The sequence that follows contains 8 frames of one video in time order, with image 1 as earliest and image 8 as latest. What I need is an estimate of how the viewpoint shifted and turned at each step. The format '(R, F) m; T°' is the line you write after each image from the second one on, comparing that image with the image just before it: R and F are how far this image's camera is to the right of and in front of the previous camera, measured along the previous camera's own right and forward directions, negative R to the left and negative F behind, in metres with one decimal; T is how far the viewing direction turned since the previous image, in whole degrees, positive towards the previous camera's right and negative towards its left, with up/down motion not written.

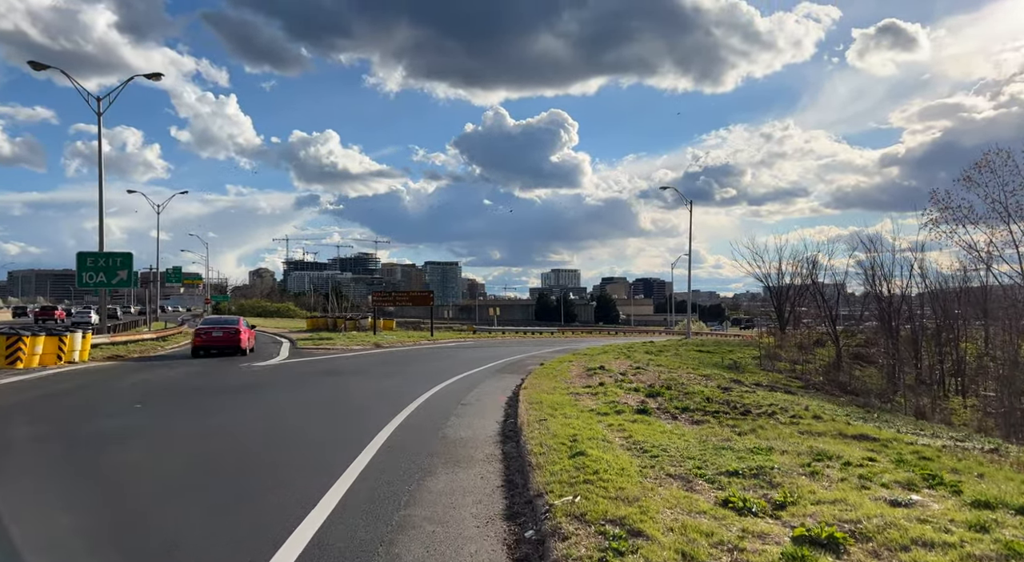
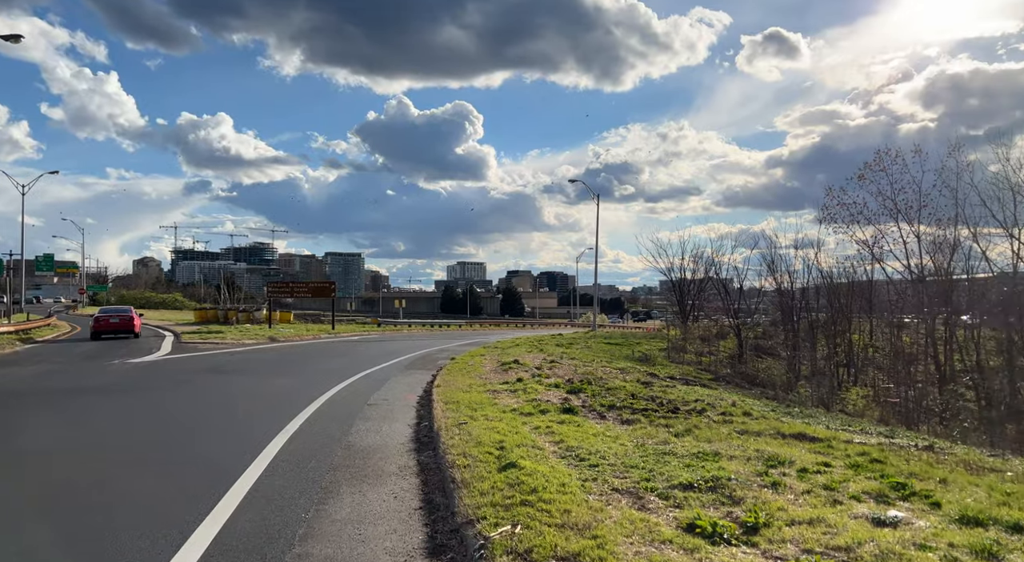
(-0.2, +1.1) m; +8°
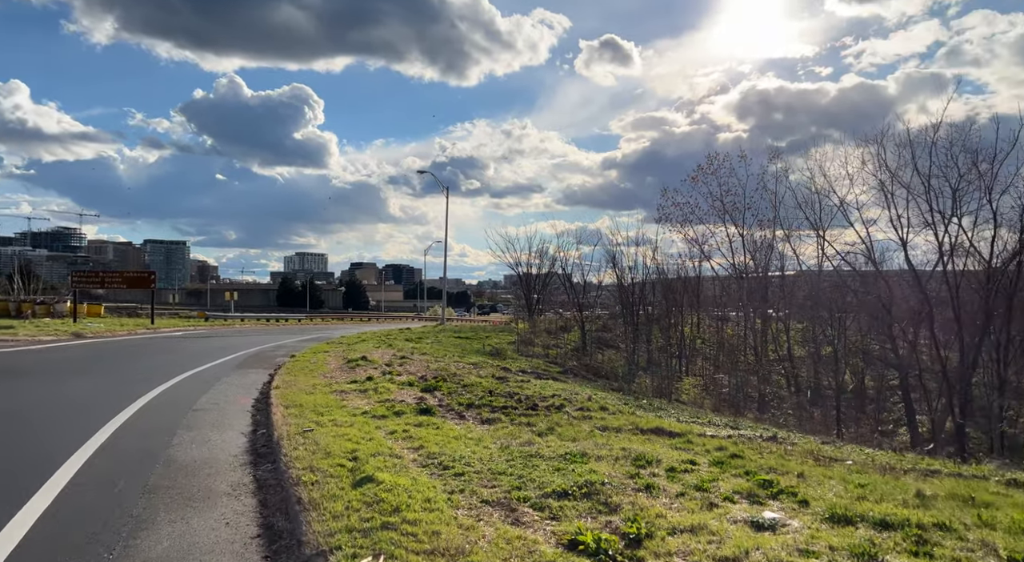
(-0.1, +0.6) m; +12°
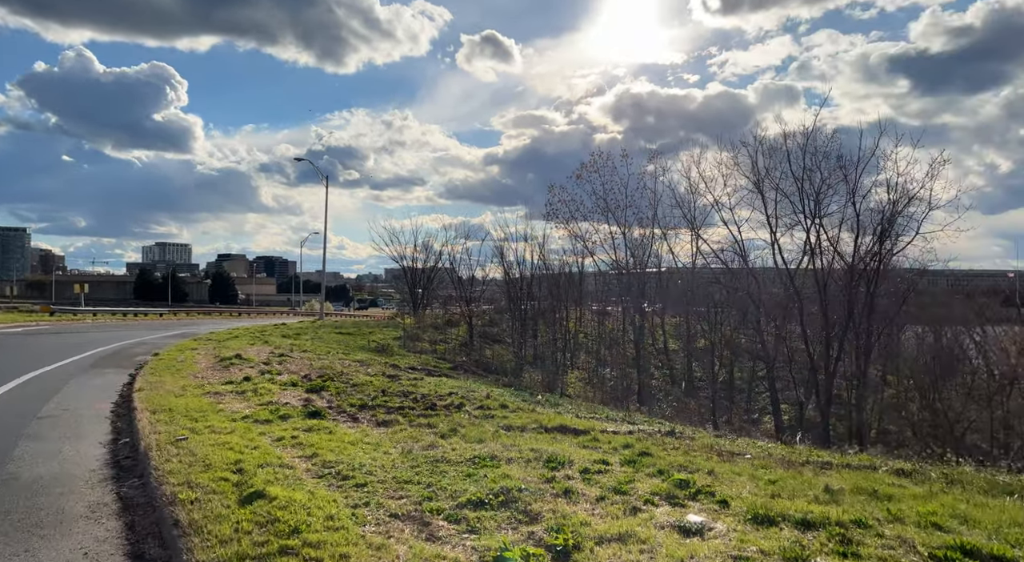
(-0.2, +0.4) m; +9°
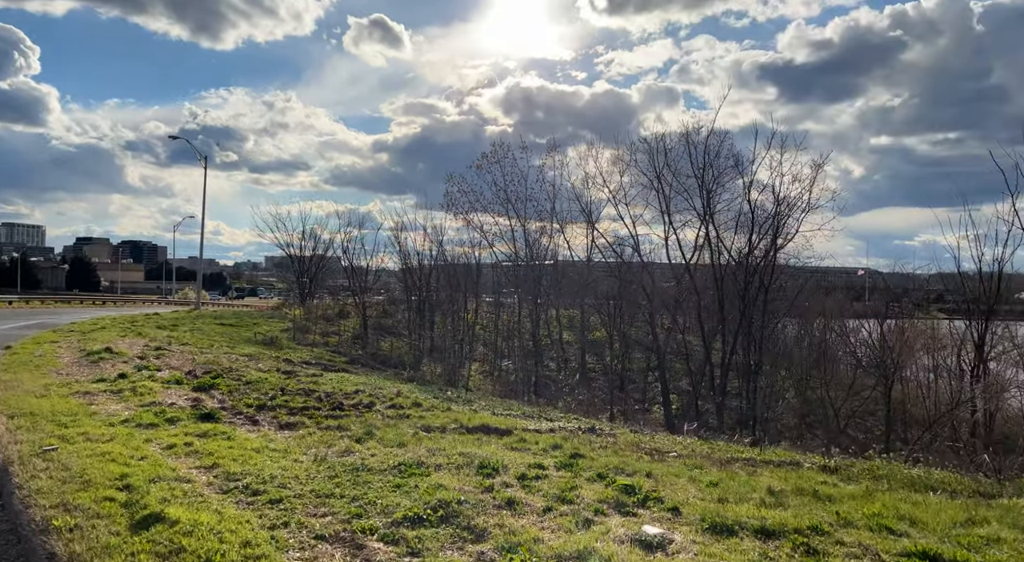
(-0.3, +0.5) m; +9°
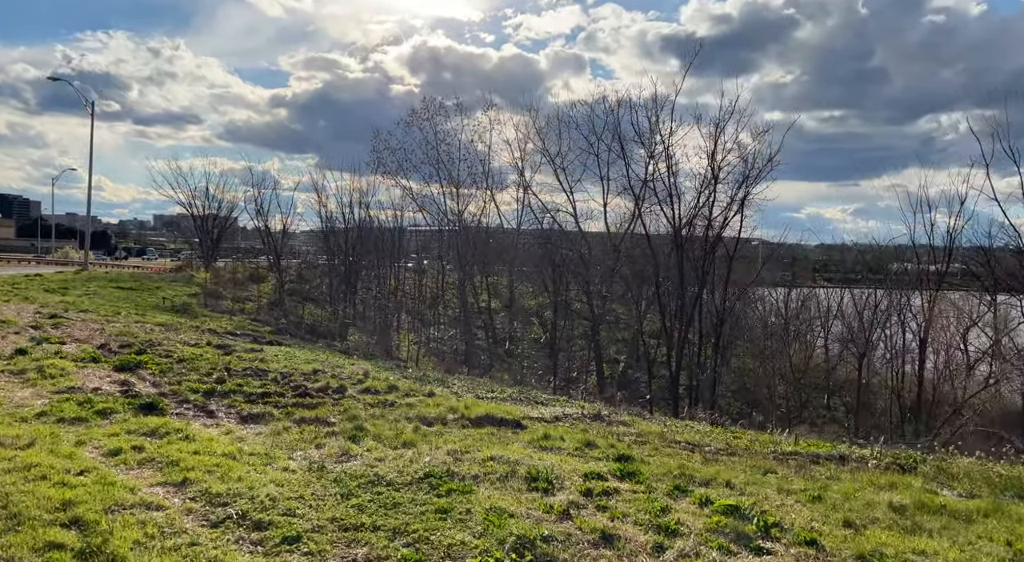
(-1.0, +1.2) m; +7°
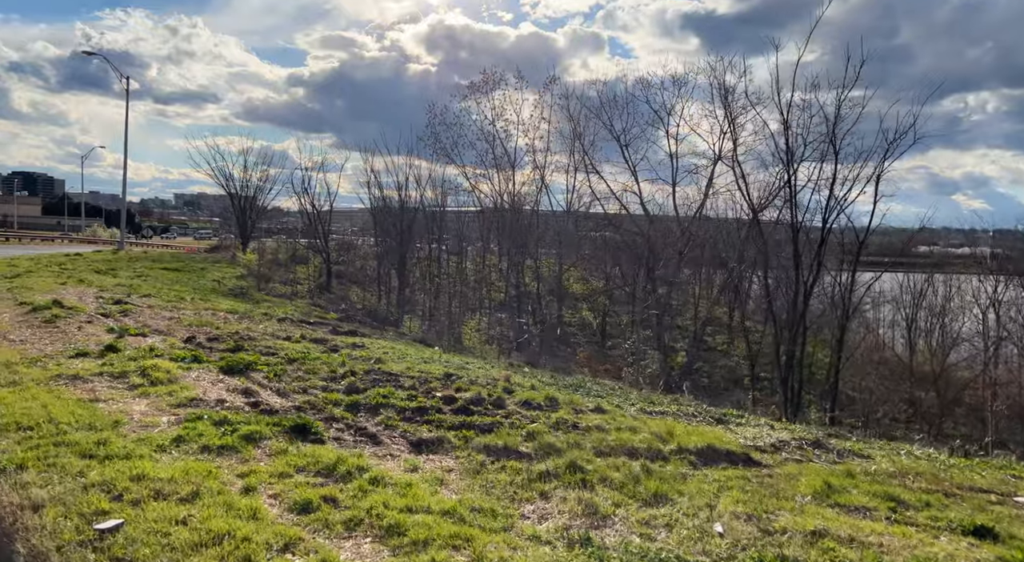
(-1.8, +1.4) m; -2°
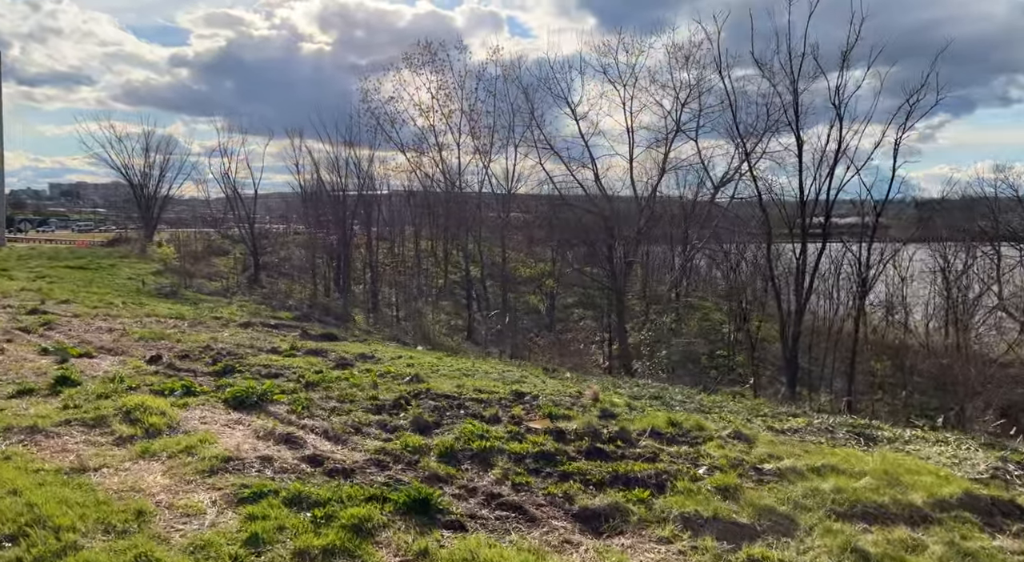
(-1.8, +1.9) m; +7°
